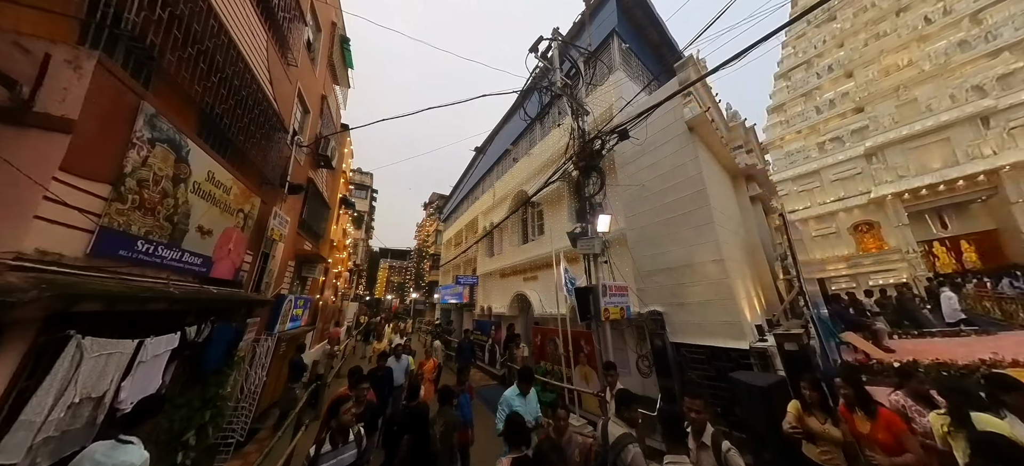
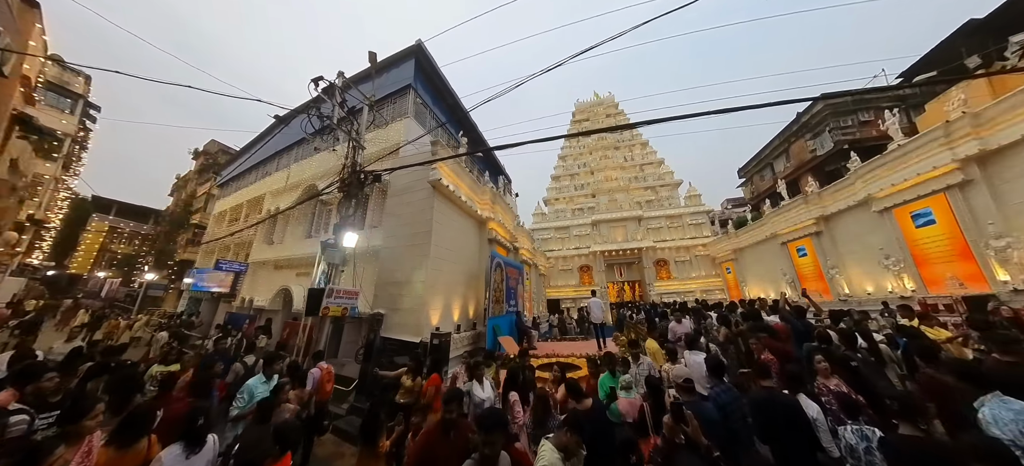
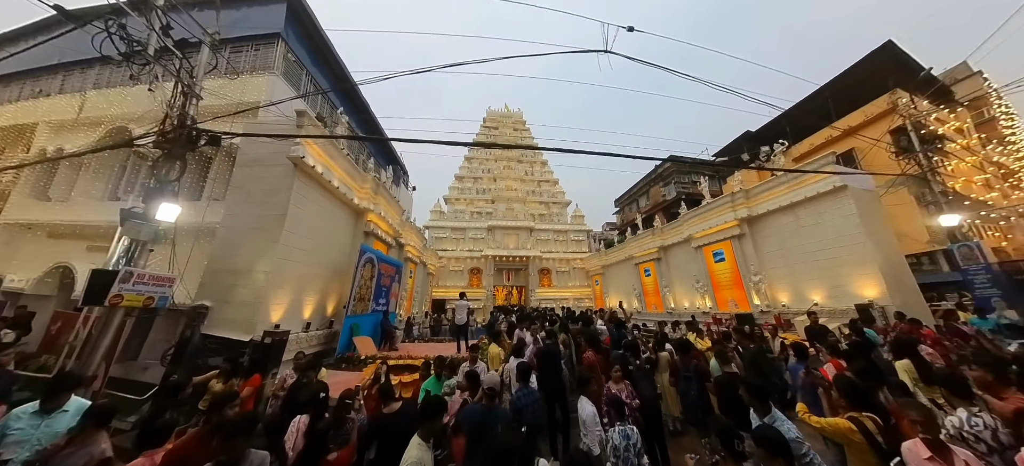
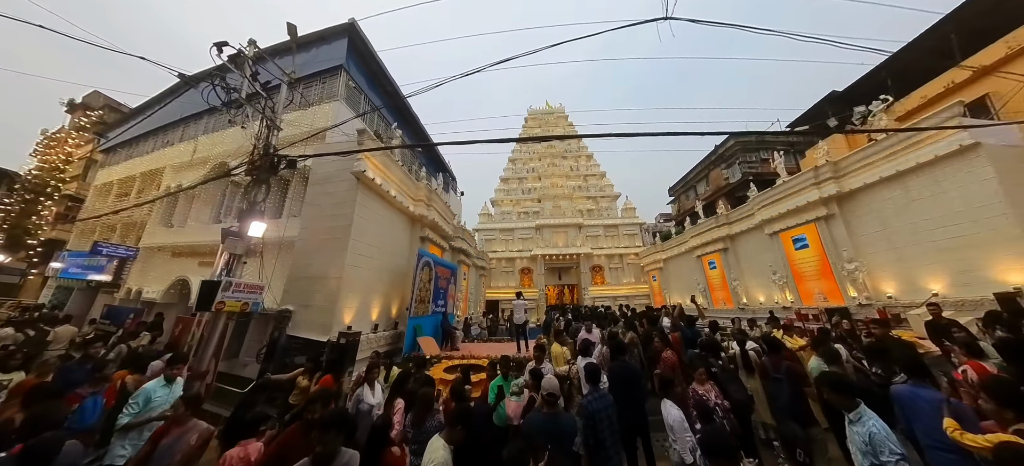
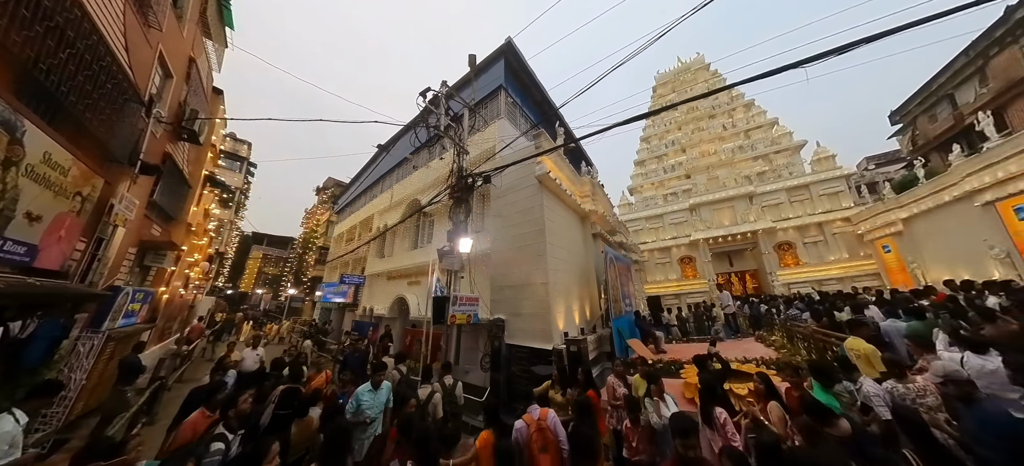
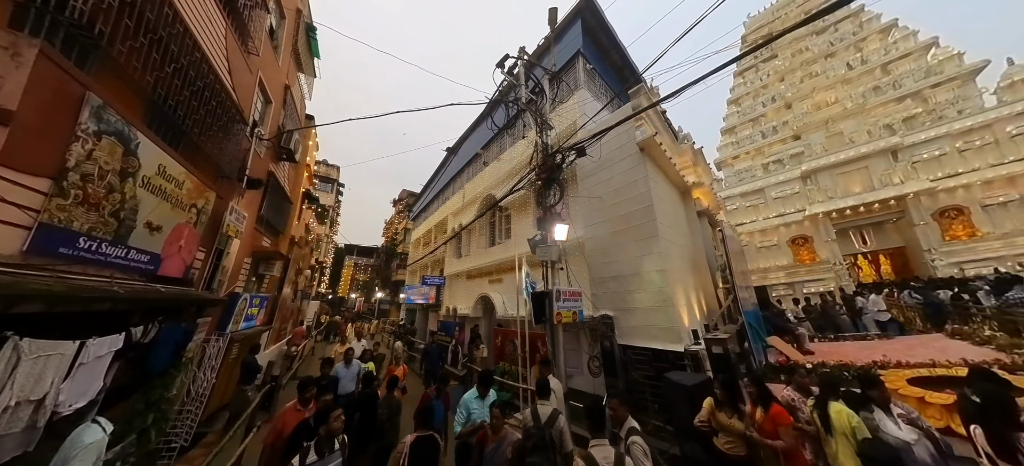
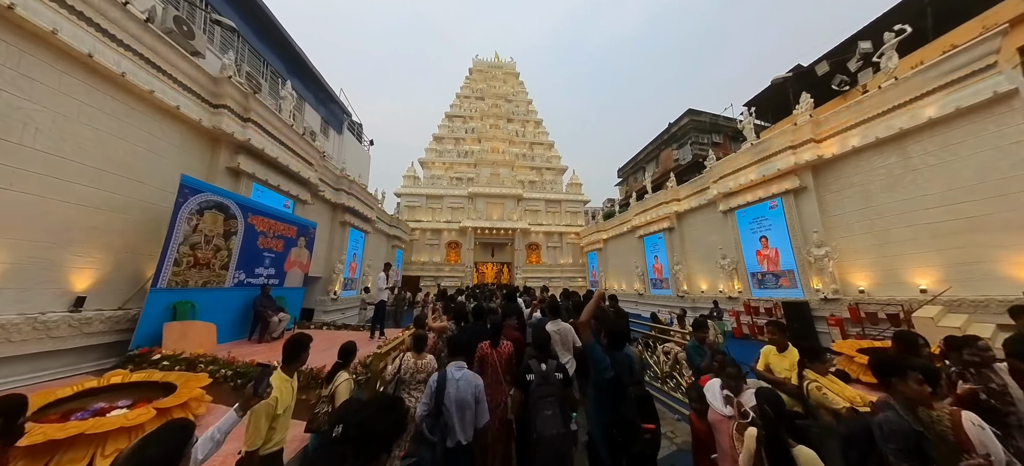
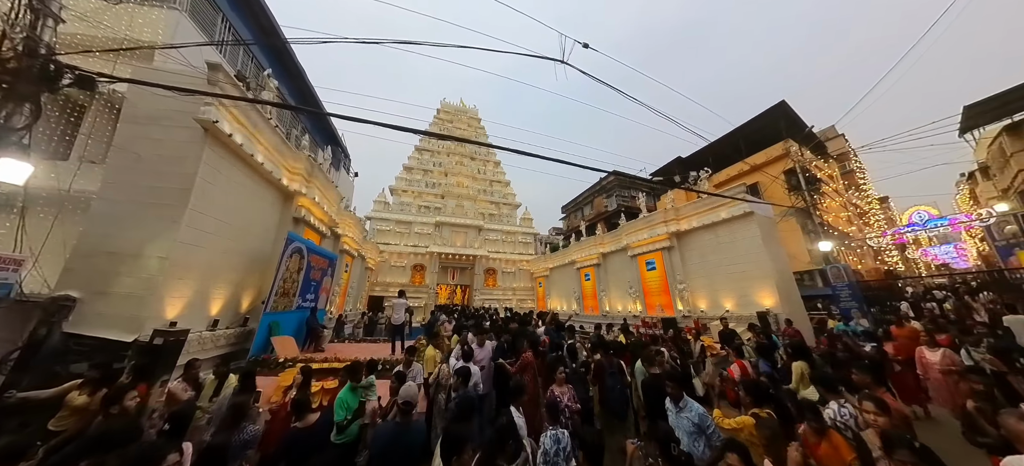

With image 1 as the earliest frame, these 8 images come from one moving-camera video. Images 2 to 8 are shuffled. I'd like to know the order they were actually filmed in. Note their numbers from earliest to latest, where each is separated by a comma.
6, 5, 2, 4, 3, 8, 7
